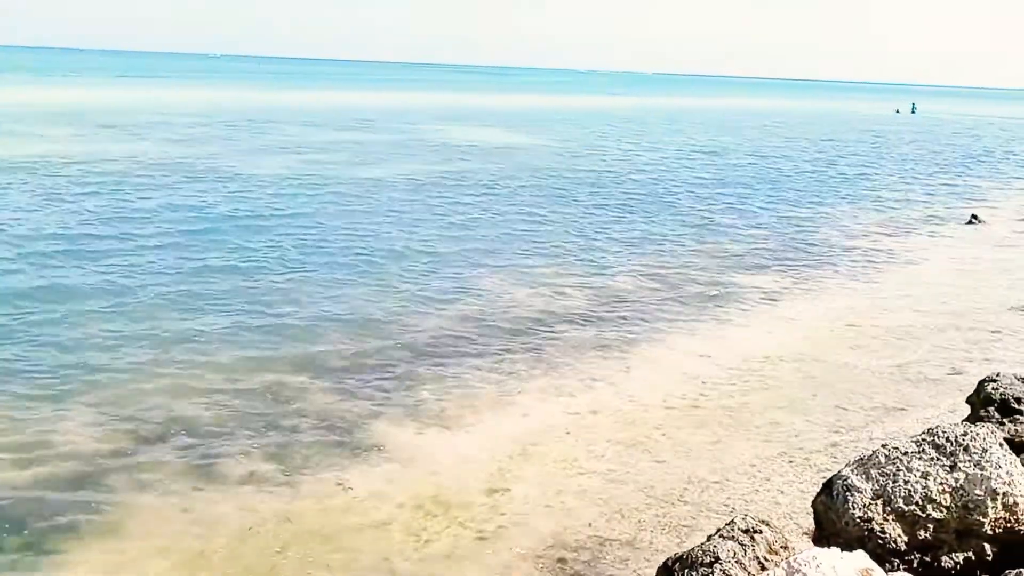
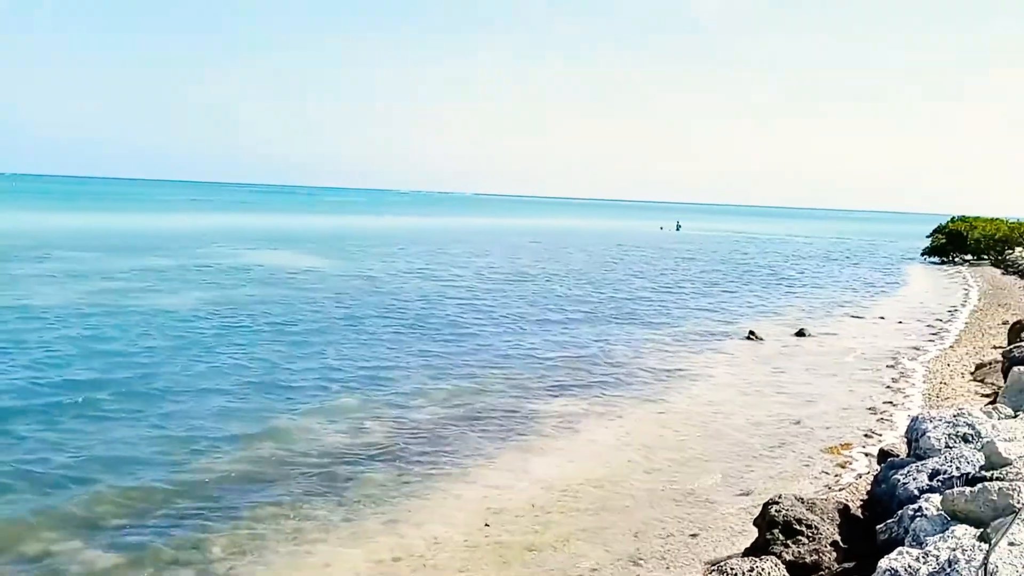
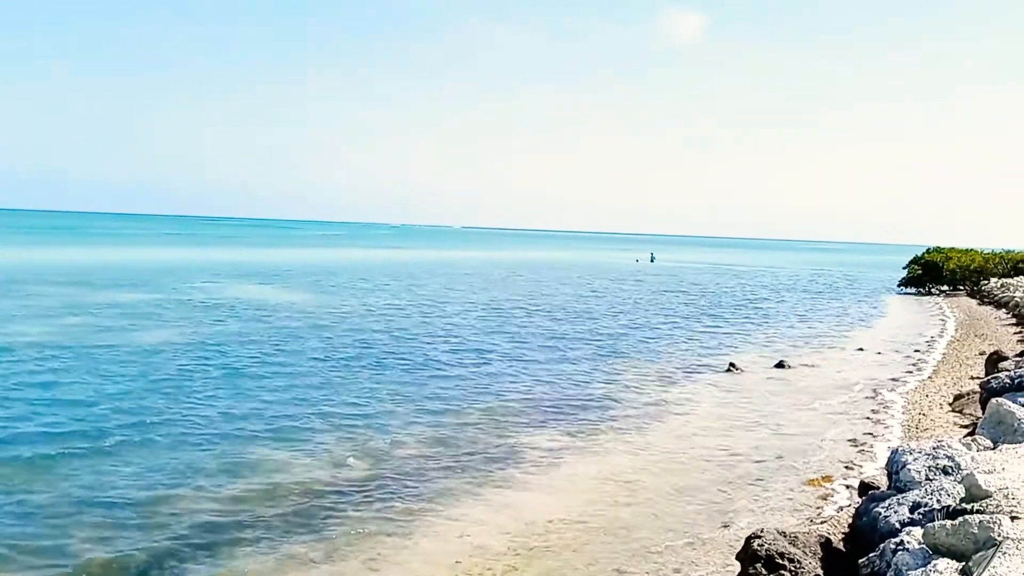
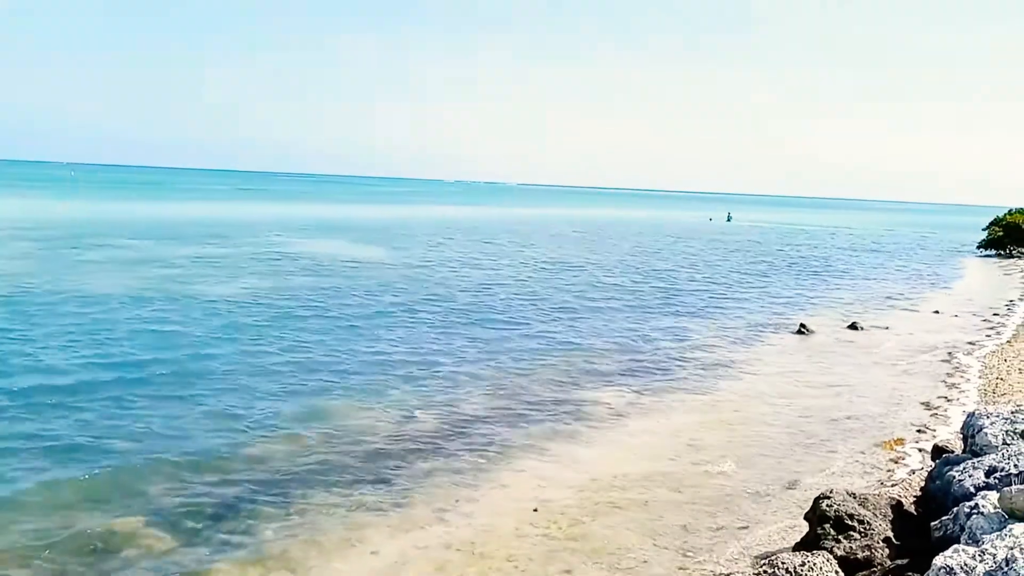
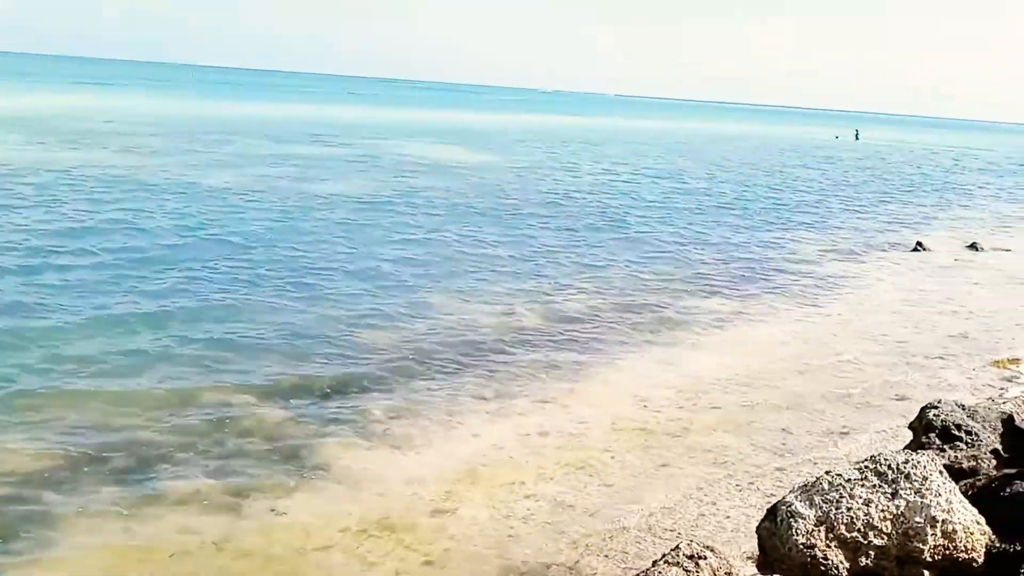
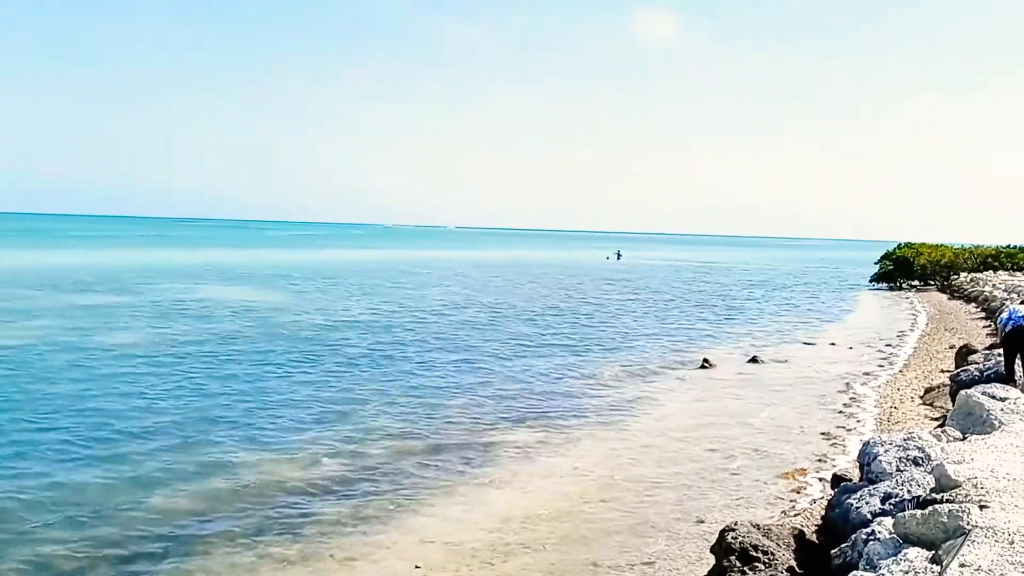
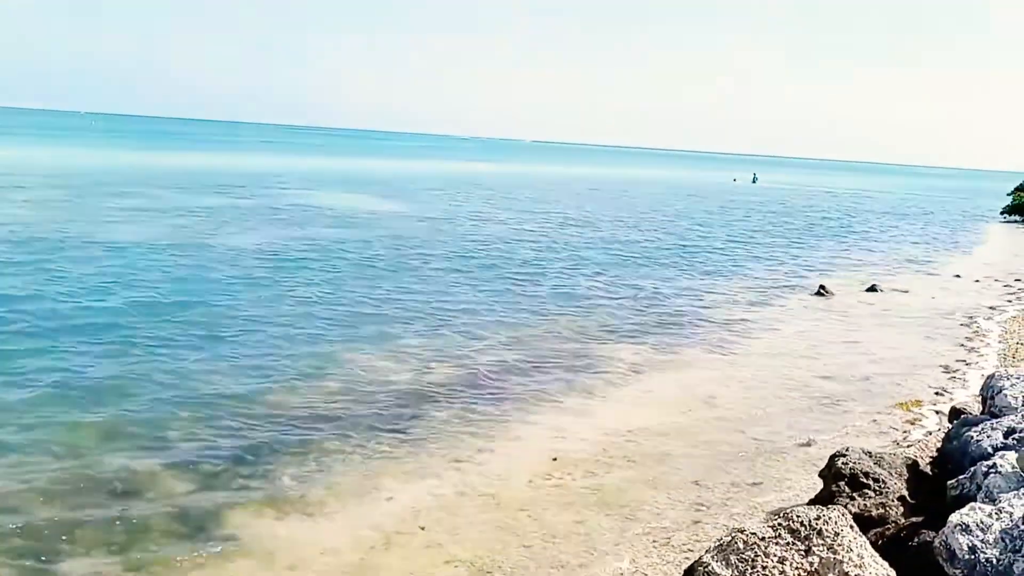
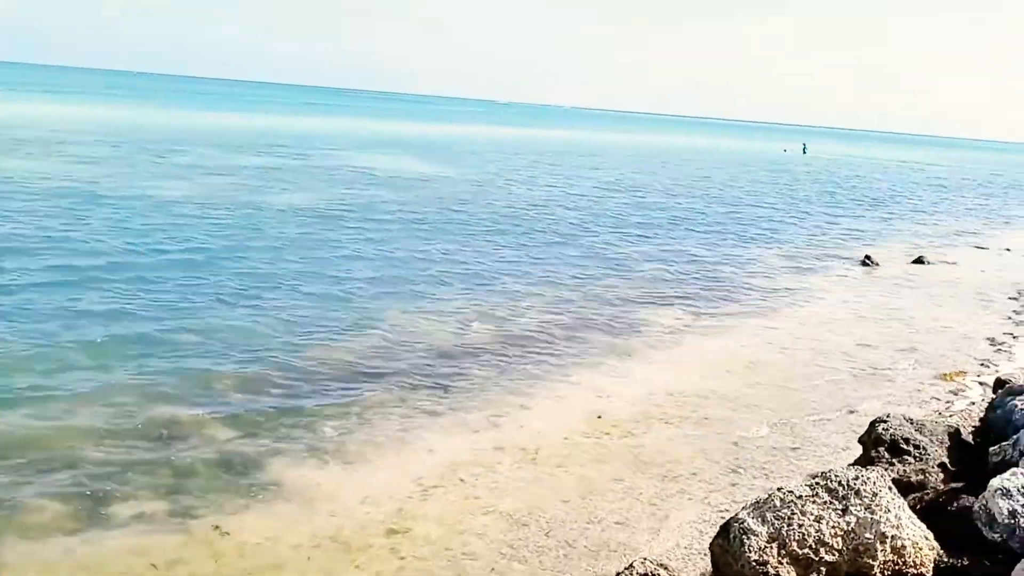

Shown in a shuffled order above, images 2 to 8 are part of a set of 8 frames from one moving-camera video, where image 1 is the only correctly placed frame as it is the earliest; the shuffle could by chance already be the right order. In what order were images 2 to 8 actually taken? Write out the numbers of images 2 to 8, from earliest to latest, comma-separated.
5, 8, 7, 4, 2, 3, 6
